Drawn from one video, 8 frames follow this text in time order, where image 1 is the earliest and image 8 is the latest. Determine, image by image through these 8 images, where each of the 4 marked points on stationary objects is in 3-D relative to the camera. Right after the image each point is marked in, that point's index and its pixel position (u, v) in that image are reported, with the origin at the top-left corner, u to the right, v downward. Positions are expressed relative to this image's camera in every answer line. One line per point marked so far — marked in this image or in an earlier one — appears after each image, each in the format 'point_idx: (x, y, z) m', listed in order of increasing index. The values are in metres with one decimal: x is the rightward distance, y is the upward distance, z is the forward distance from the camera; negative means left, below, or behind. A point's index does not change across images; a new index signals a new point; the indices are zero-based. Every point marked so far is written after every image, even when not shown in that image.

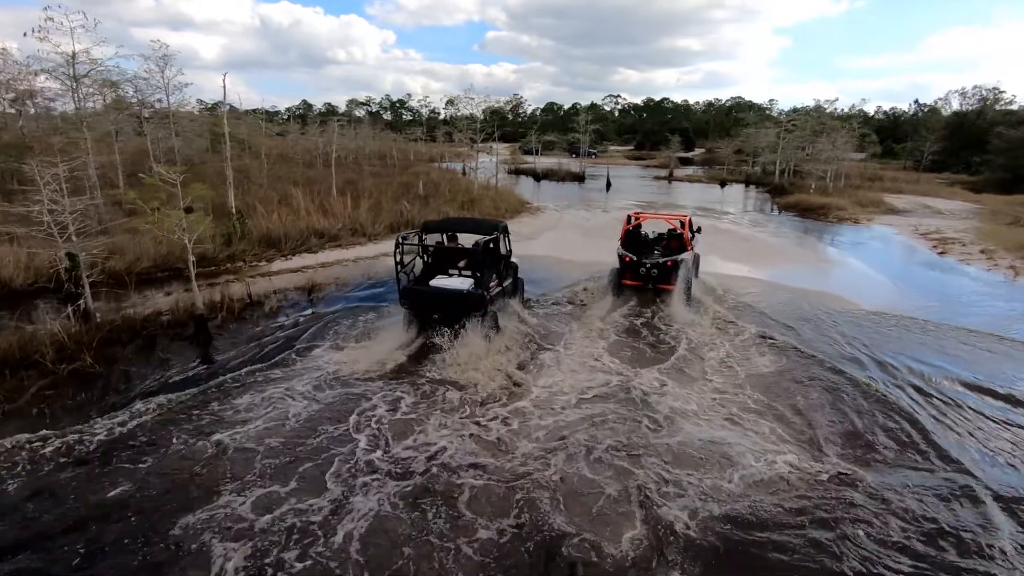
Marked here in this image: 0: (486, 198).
0: (-0.9, +3.1, +19.5) m
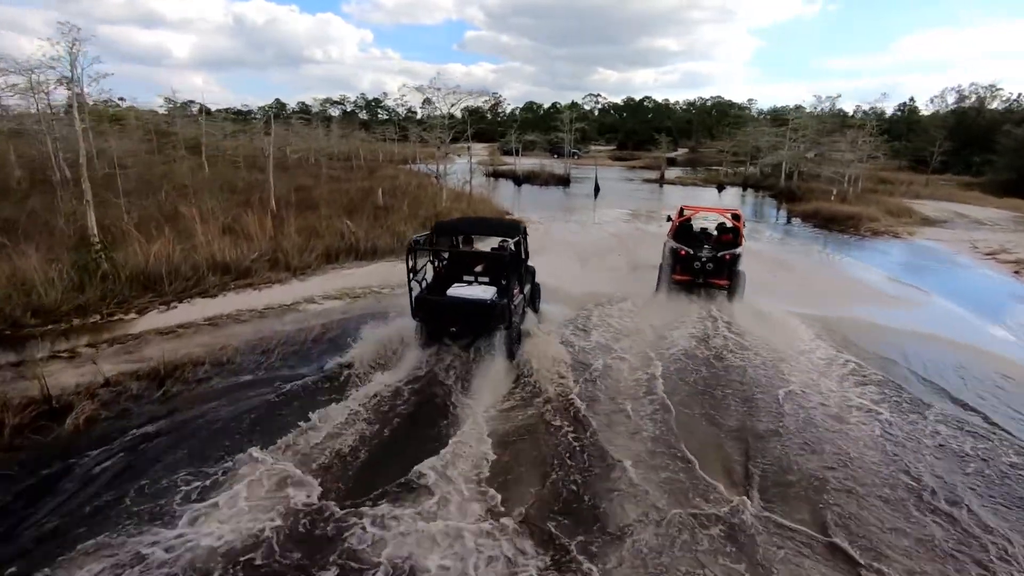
0: (-1.6, +2.2, +16.1) m
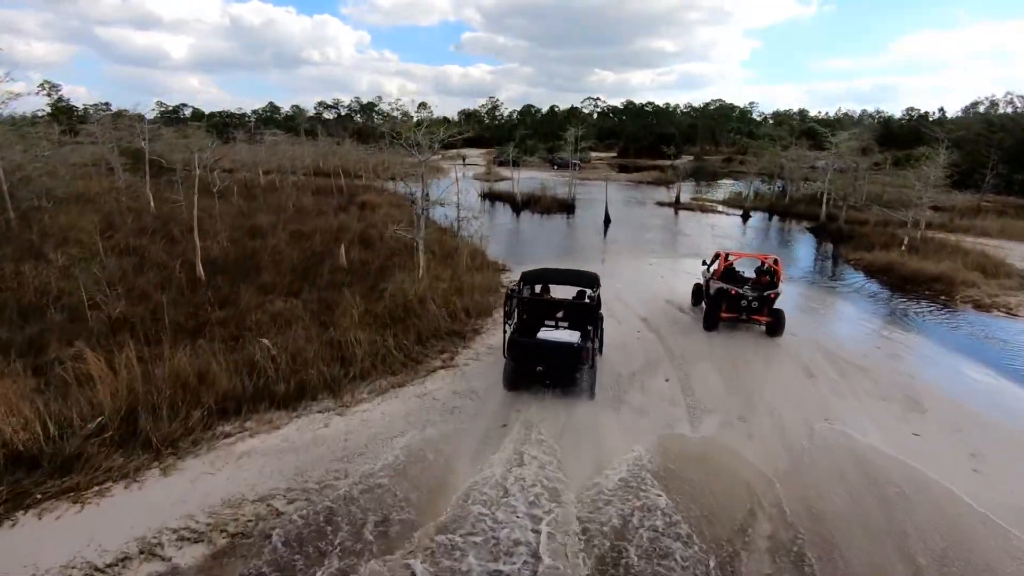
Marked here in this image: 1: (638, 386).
0: (-1.7, +0.1, +12.2) m
1: (+1.8, -1.4, +8.2) m
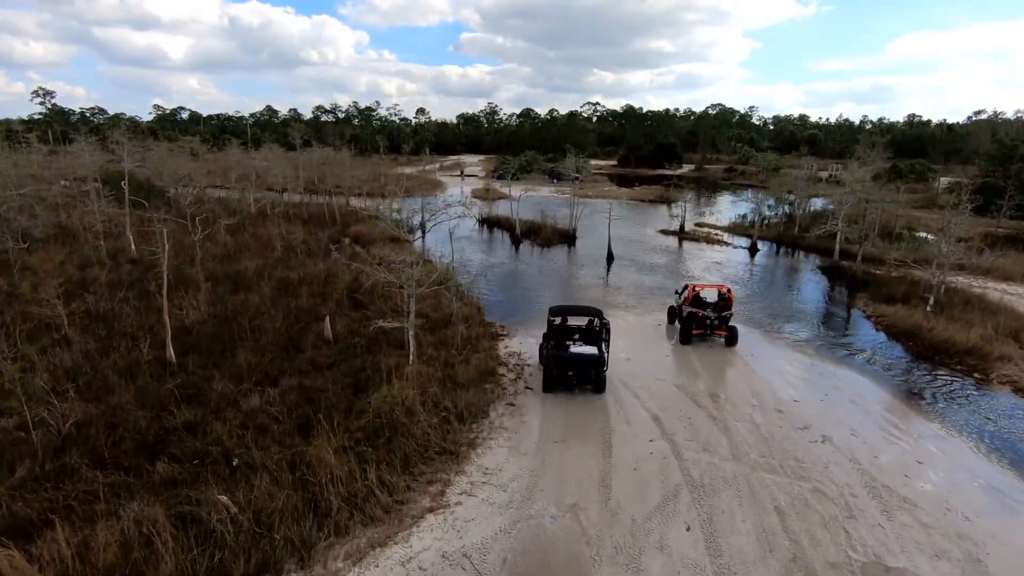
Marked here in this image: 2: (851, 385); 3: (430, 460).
0: (-1.7, -1.6, +11.1) m
1: (+1.8, -3.2, +7.1) m
2: (+7.6, -2.2, +12.4) m
3: (-1.3, -2.6, +8.6) m
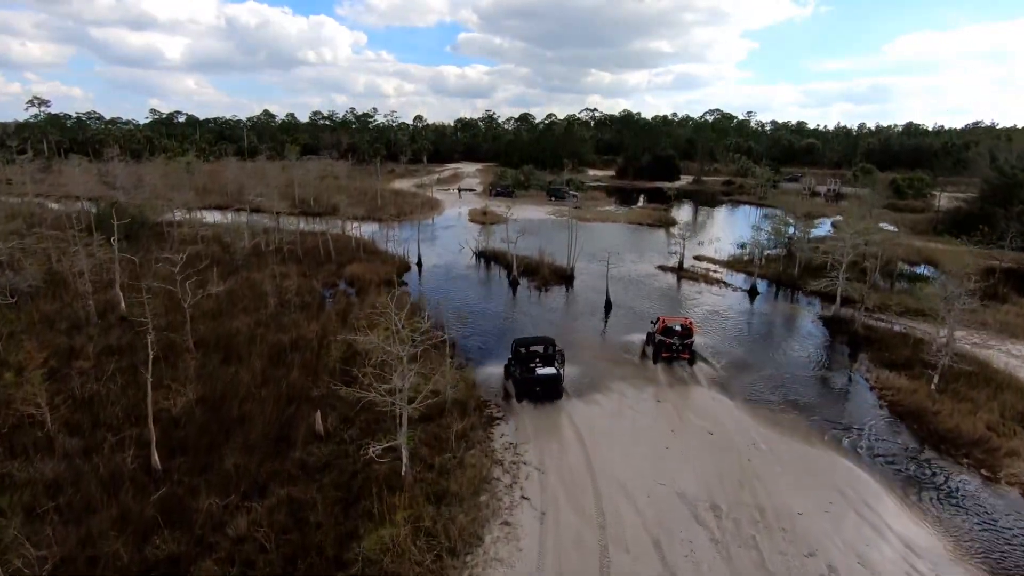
0: (-1.8, -3.8, +10.8) m
1: (+1.8, -5.4, +6.8) m
2: (+7.5, -4.4, +12.1) m
3: (-1.3, -4.8, +8.3) m
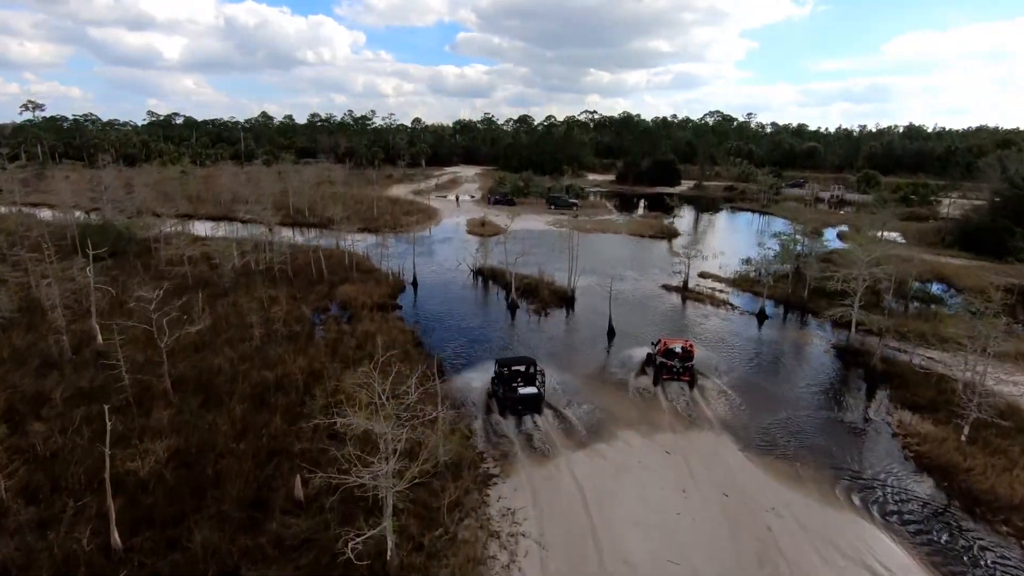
0: (-1.8, -4.9, +9.7) m
1: (+1.7, -6.5, +5.7) m
2: (+7.4, -5.5, +11.0) m
3: (-1.4, -5.9, +7.2) m
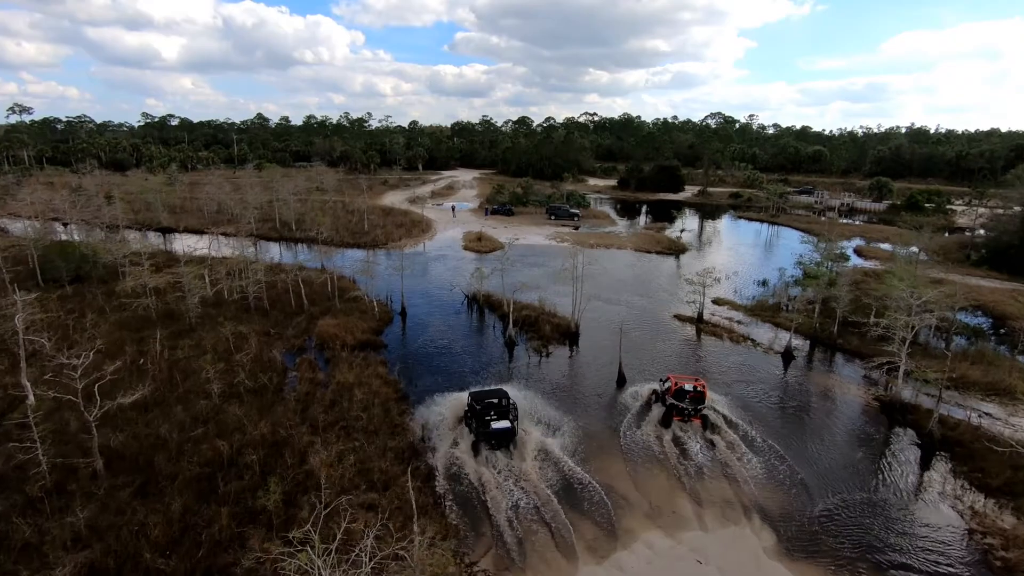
0: (-1.9, -6.5, +7.0) m
1: (+1.7, -8.0, +3.0) m
2: (+7.4, -7.0, +8.3) m
3: (-1.4, -7.5, +4.5) m
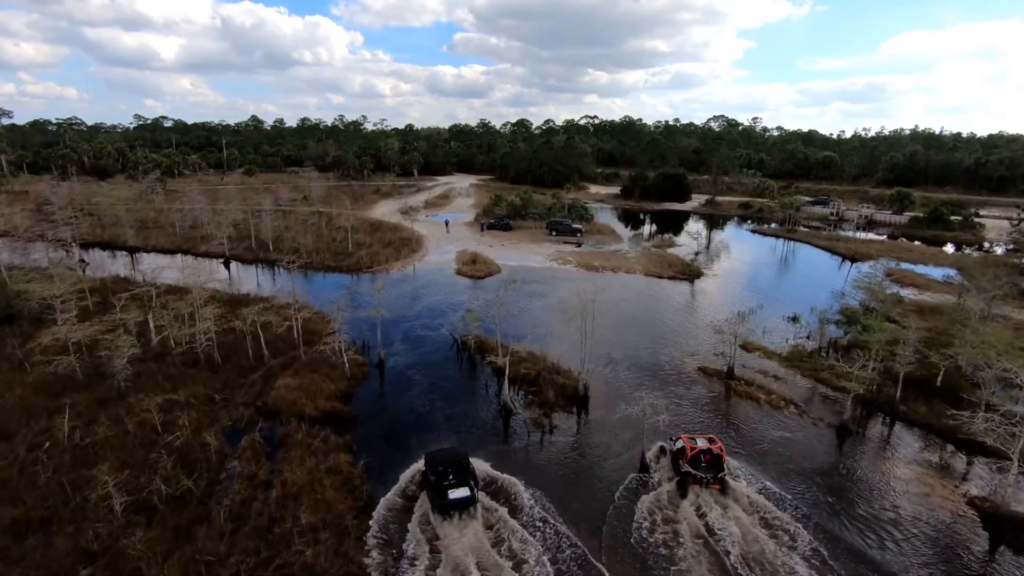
0: (-2.0, -8.5, +2.7) m
1: (+1.6, -10.1, -1.2) m
2: (+7.2, -9.1, +4.1) m
3: (-1.5, -9.5, +0.2) m
